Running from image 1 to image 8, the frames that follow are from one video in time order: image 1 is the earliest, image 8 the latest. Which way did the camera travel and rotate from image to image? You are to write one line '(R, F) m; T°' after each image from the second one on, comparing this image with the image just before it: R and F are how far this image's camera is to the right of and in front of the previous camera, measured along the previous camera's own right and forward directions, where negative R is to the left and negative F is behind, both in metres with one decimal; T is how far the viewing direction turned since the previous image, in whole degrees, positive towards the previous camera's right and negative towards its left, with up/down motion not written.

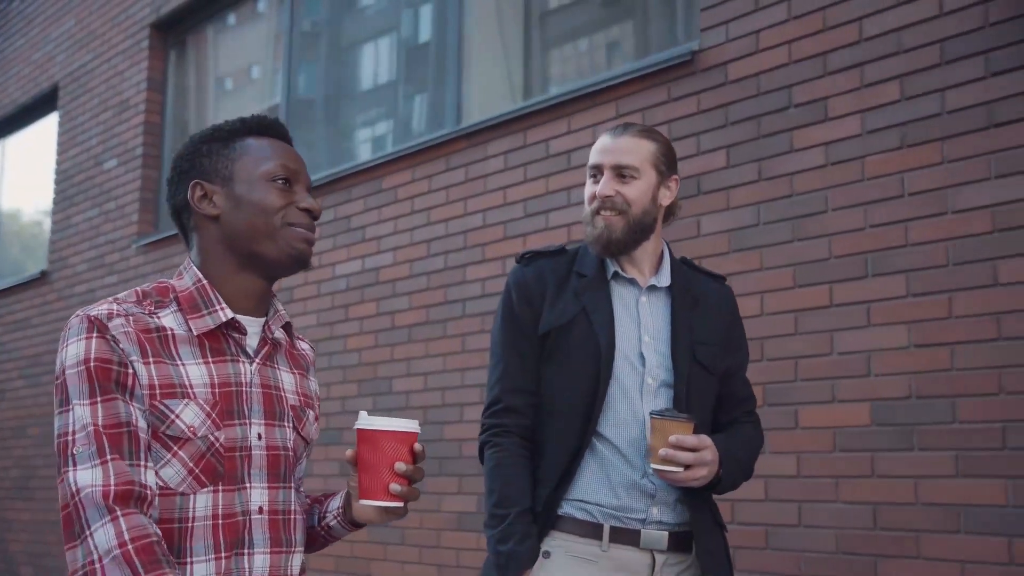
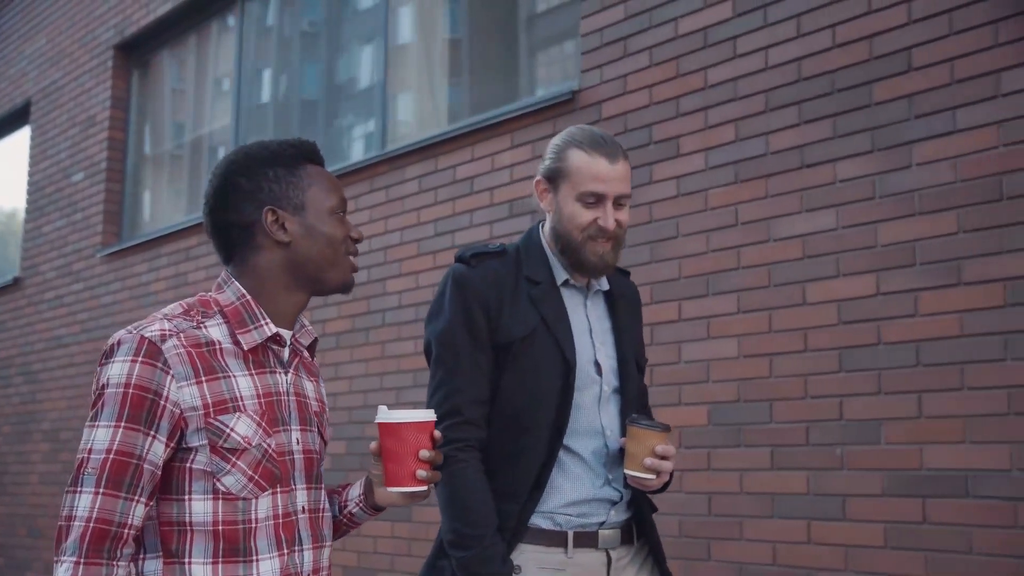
(-0.6, +0.4) m; +2°
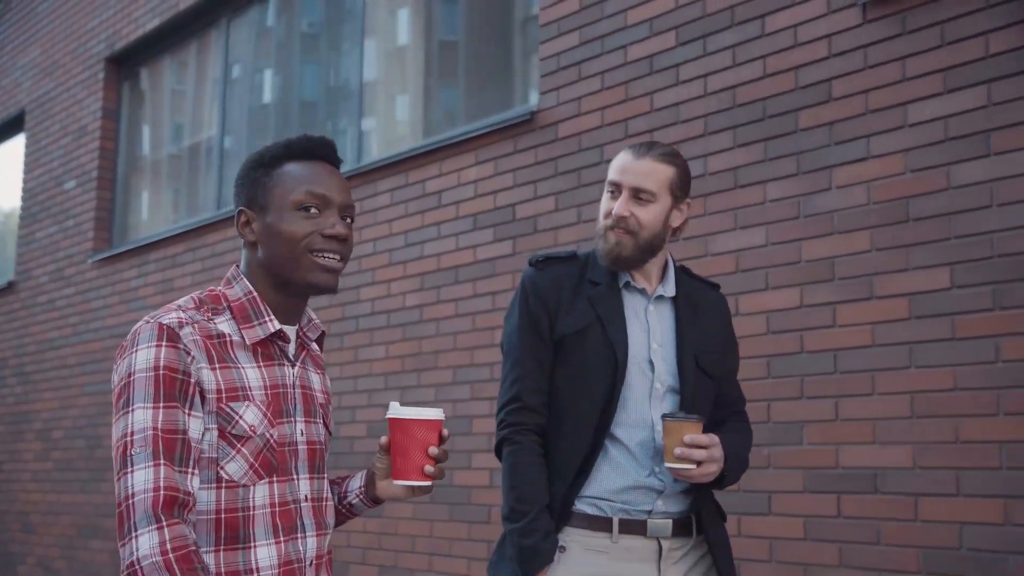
(+0.2, -0.3) m; 0°
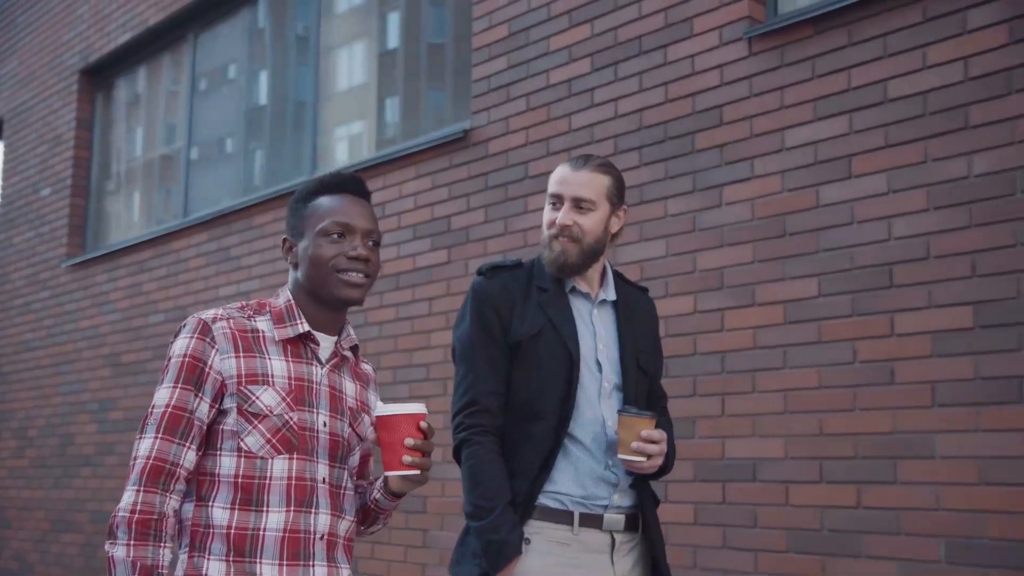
(+0.3, -0.4) m; 0°
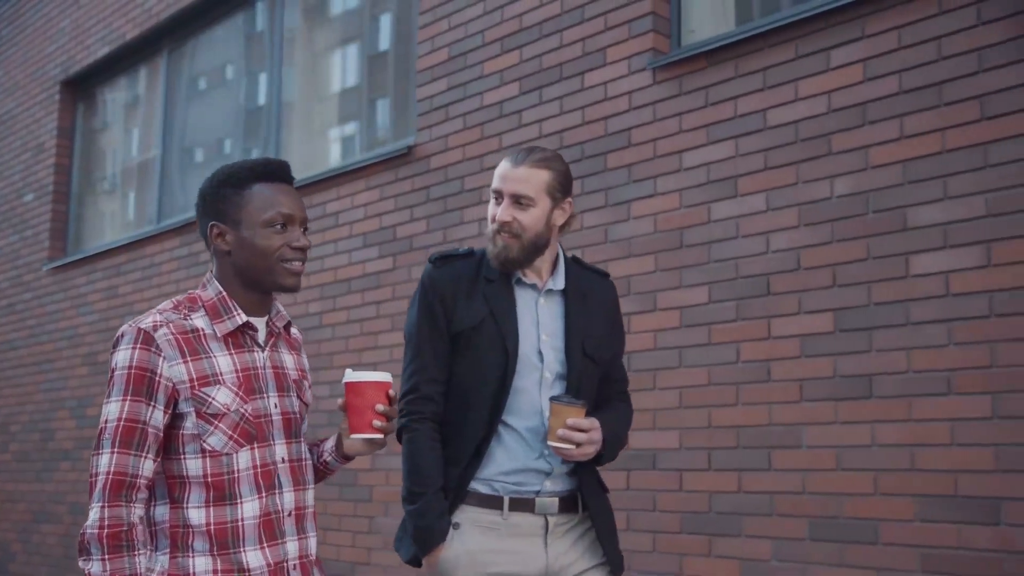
(+0.3, -0.4) m; 0°
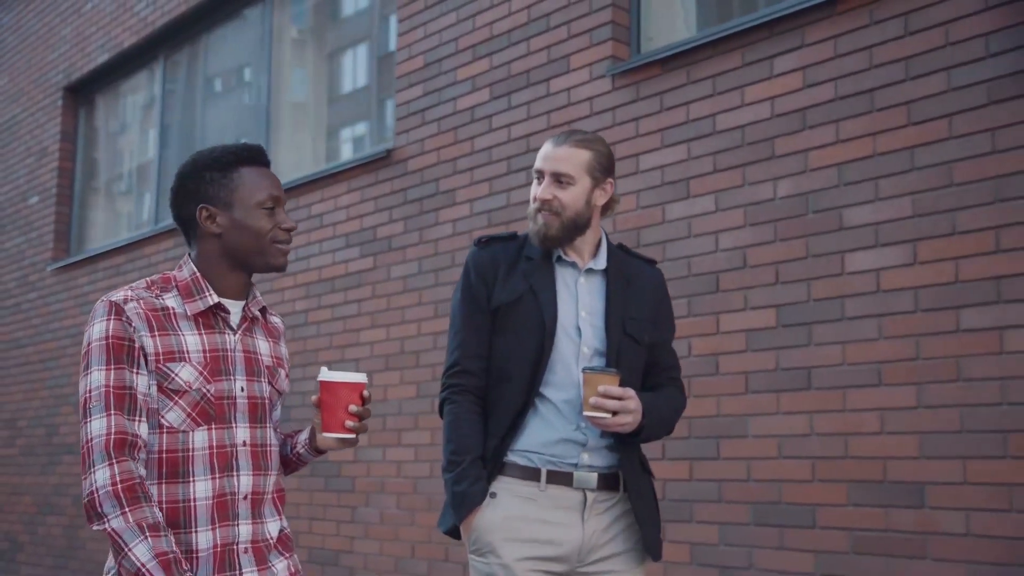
(+0.2, -0.2) m; -1°
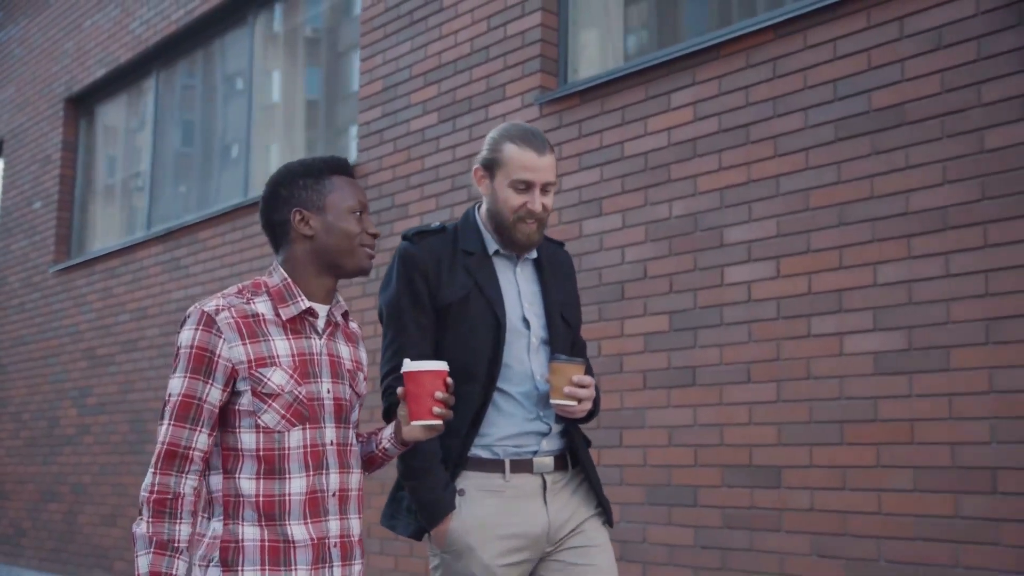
(+0.4, -0.6) m; -1°
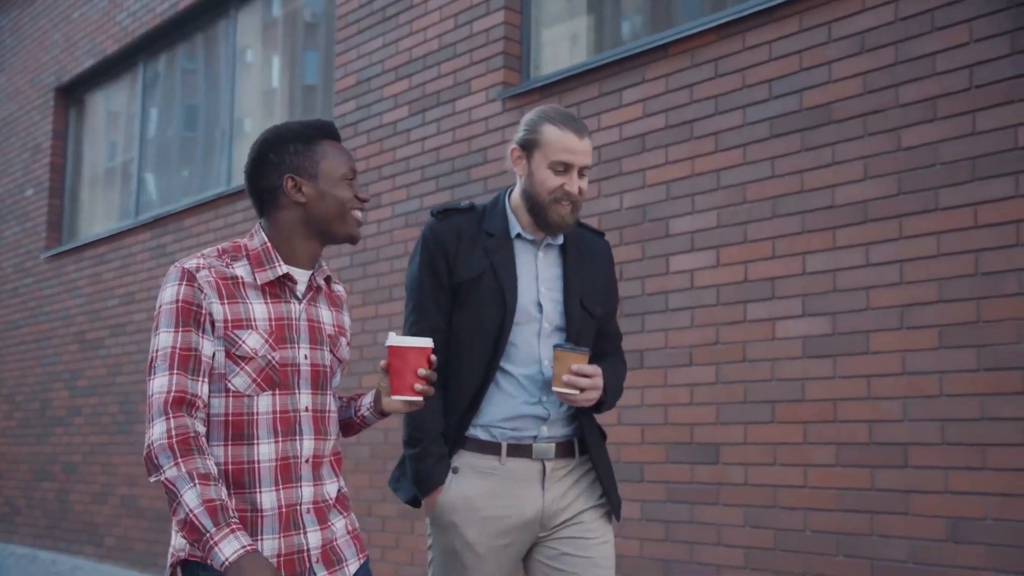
(+0.2, -0.3) m; 0°
